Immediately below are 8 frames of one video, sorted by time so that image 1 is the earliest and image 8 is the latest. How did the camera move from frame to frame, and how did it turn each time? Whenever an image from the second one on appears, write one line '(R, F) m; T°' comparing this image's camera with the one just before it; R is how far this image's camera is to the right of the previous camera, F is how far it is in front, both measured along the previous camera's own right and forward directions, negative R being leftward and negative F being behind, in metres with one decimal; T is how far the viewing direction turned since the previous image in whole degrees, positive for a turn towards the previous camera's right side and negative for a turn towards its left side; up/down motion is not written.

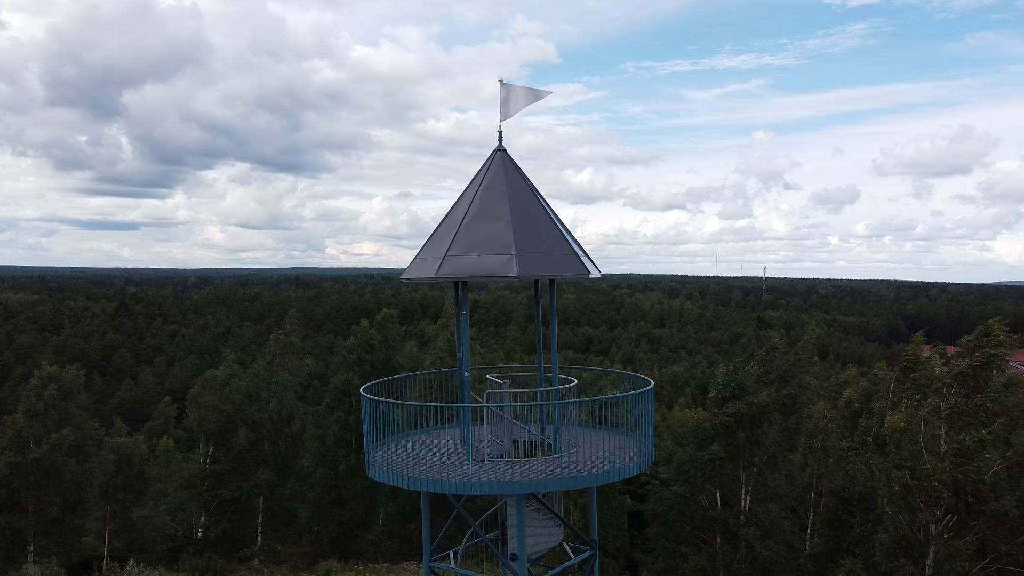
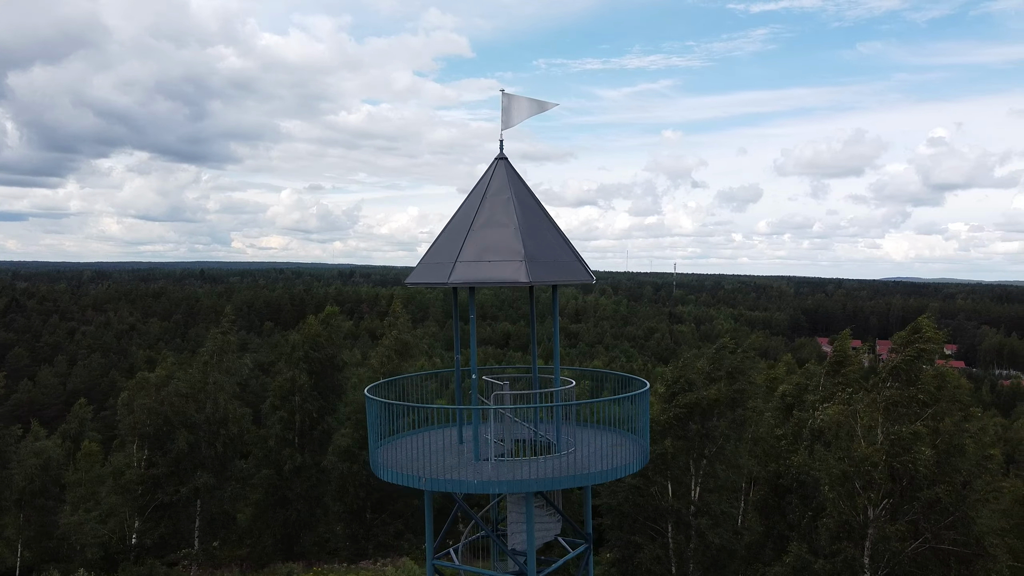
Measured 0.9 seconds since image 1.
(-1.0, -0.3) m; +6°
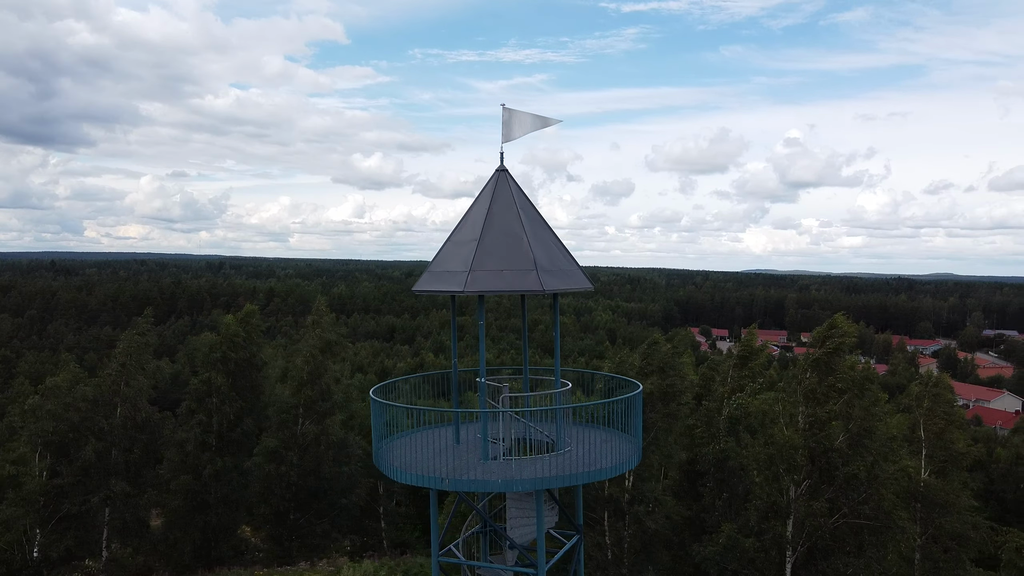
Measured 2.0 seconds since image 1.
(-1.5, -0.3) m; +9°
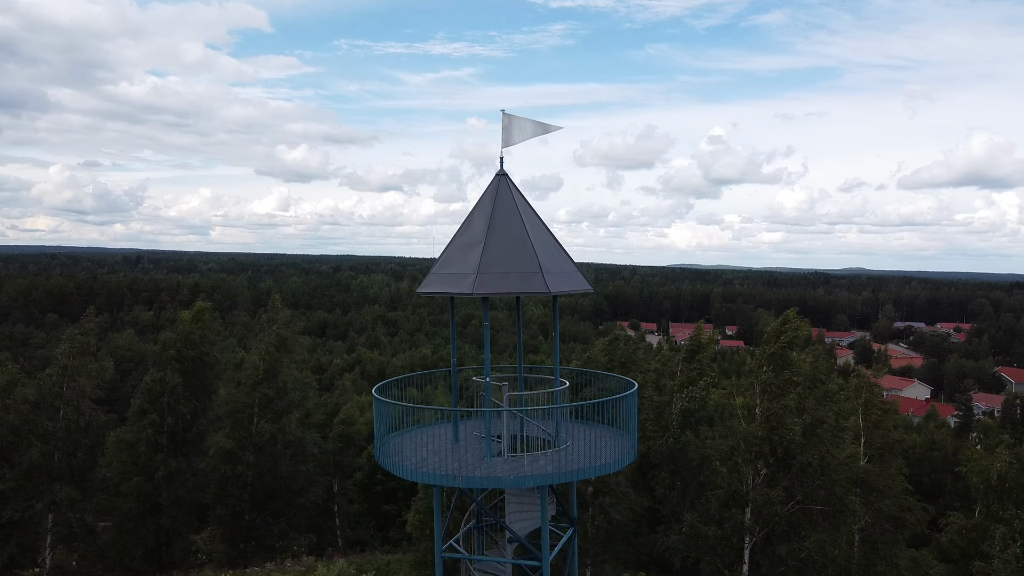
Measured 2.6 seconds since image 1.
(-0.9, -0.2) m; +5°
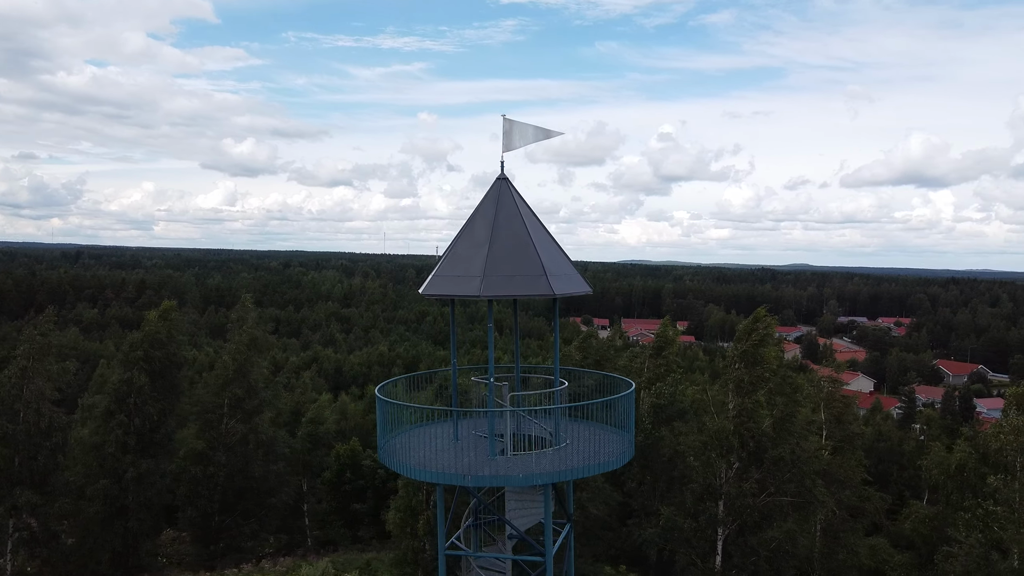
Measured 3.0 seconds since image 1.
(-0.6, -0.2) m; +3°
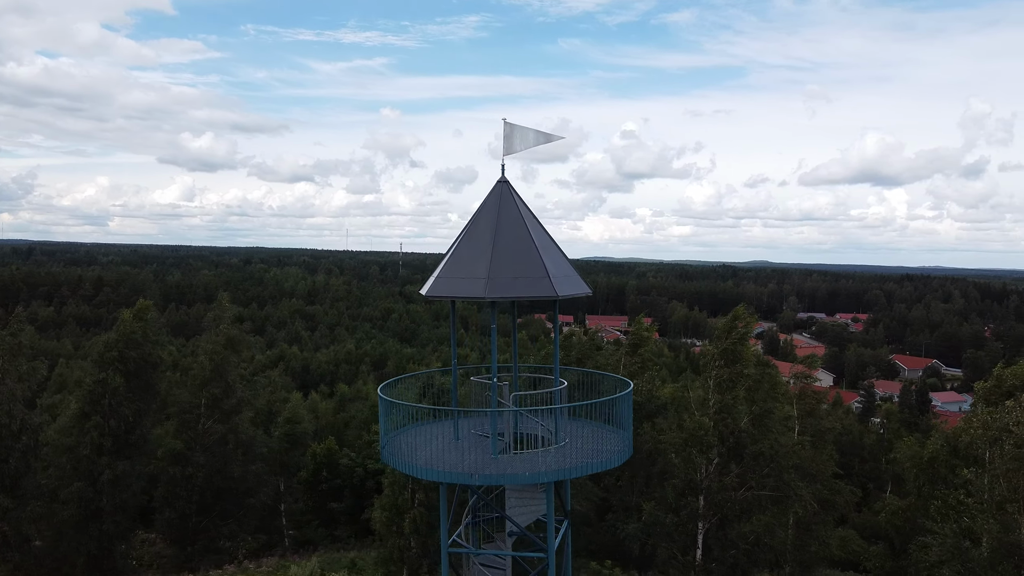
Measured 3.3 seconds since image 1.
(-0.5, -0.2) m; +3°
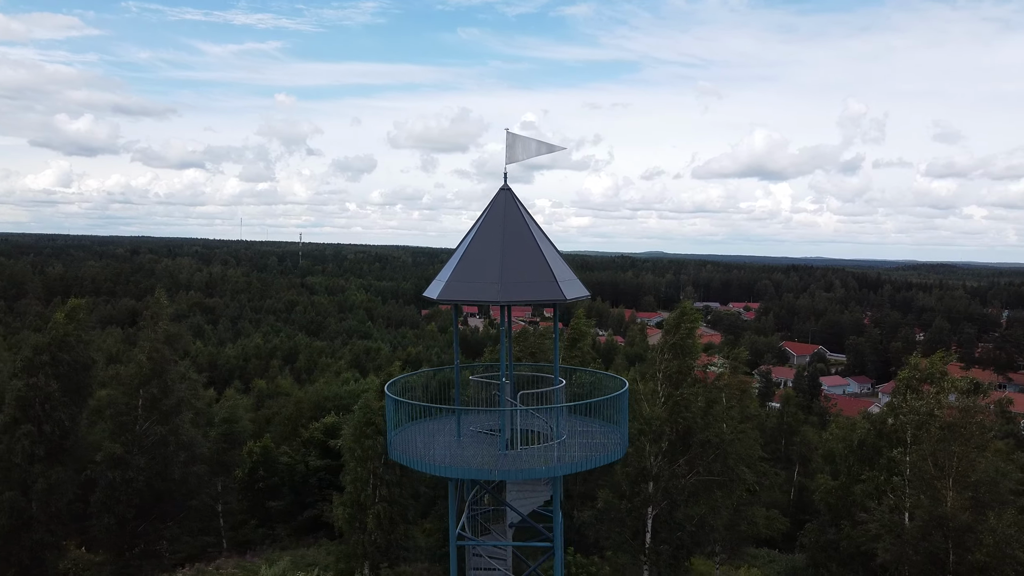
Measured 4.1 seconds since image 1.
(-1.3, -0.4) m; +7°
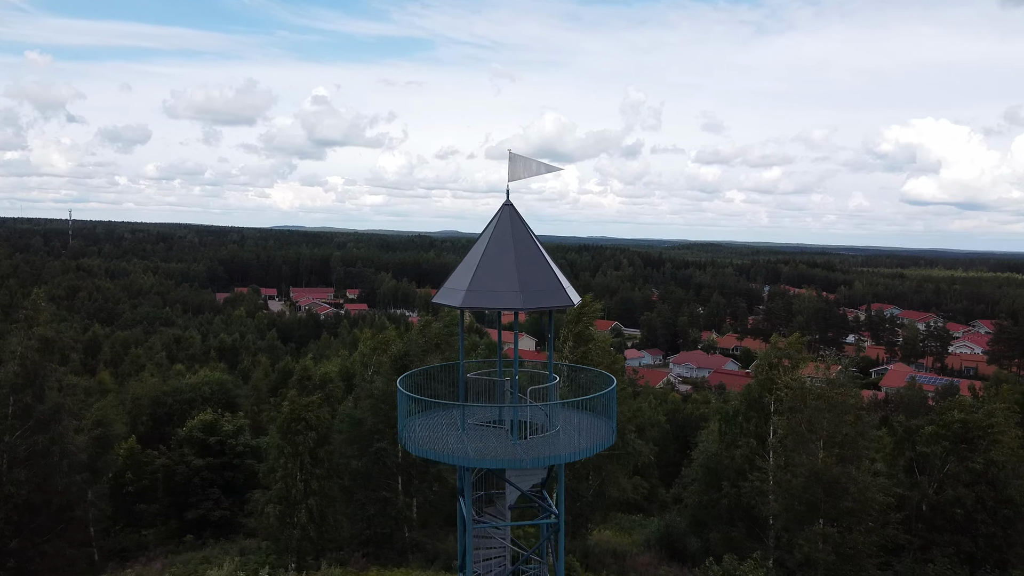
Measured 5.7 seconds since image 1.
(-2.9, -0.8) m; +14°
